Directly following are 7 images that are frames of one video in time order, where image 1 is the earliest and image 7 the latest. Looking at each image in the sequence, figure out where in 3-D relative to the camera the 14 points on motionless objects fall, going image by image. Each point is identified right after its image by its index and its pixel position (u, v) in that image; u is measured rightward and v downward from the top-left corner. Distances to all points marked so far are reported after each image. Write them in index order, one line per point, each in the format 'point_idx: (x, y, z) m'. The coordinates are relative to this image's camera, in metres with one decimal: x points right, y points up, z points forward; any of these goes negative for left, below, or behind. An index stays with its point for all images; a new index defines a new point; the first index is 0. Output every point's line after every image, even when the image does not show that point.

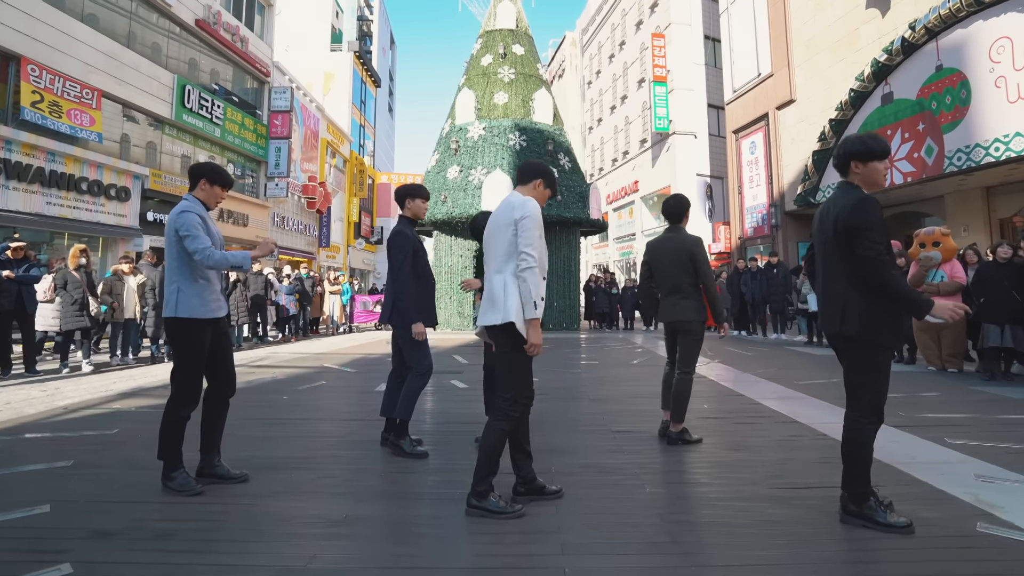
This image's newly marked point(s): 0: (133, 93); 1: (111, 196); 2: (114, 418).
0: (-11.2, +5.8, +16.7) m
1: (-11.2, +2.6, +15.8) m
2: (-3.5, -1.2, +5.0) m
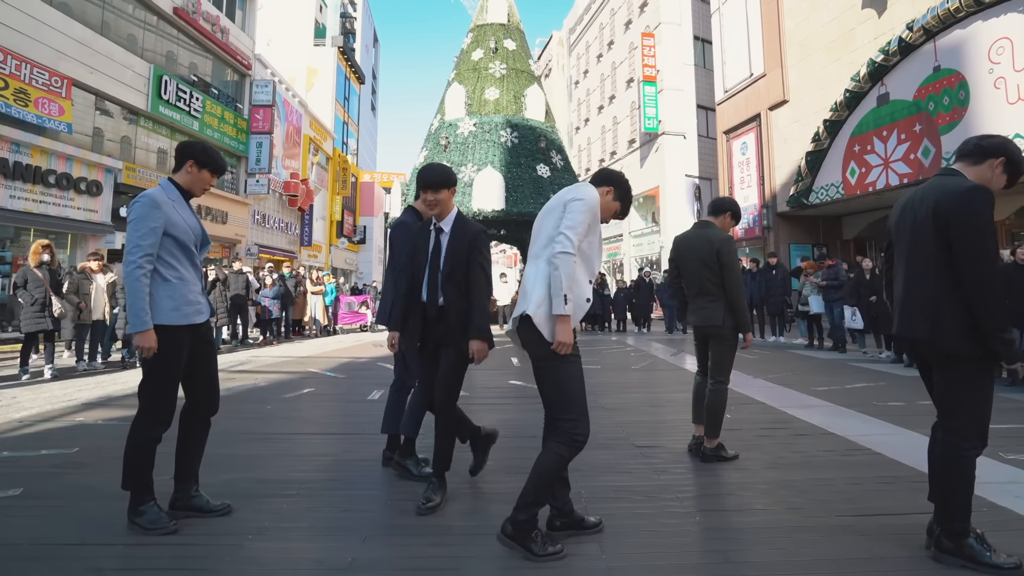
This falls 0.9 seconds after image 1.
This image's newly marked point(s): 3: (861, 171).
0: (-11.4, +5.8, +15.9) m
1: (-11.4, +2.6, +15.0) m
2: (-3.4, -1.1, +4.4) m
3: (+9.7, +3.2, +15.7) m
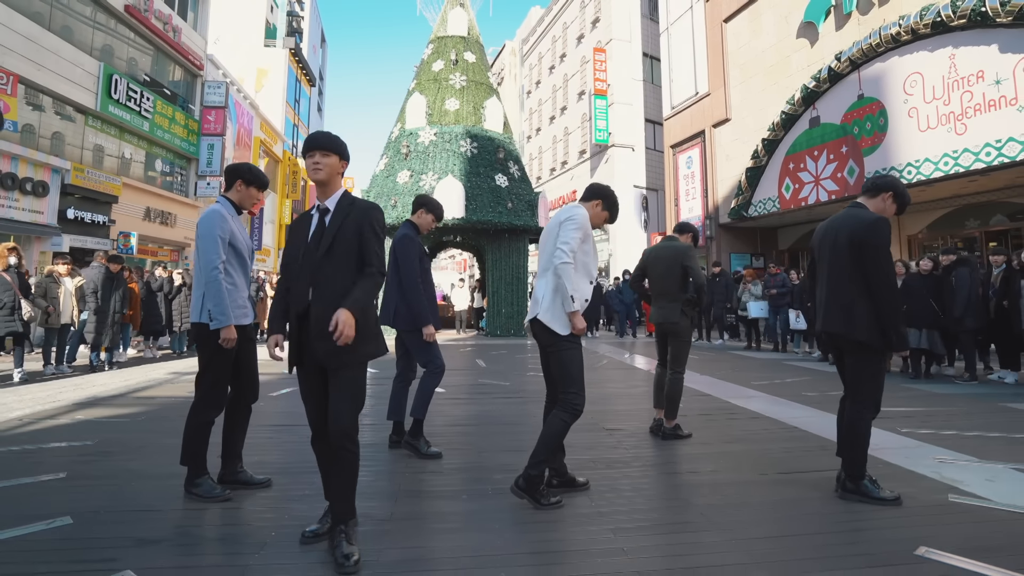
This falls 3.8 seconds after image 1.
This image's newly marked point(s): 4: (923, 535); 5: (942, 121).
0: (-12.5, +5.7, +15.4) m
1: (-12.5, +2.5, +14.5) m
2: (-3.5, -1.2, +4.7) m
3: (+8.5, +3.0, +17.1) m
4: (+1.9, -1.2, +2.7) m
5: (+9.8, +3.8, +12.9) m
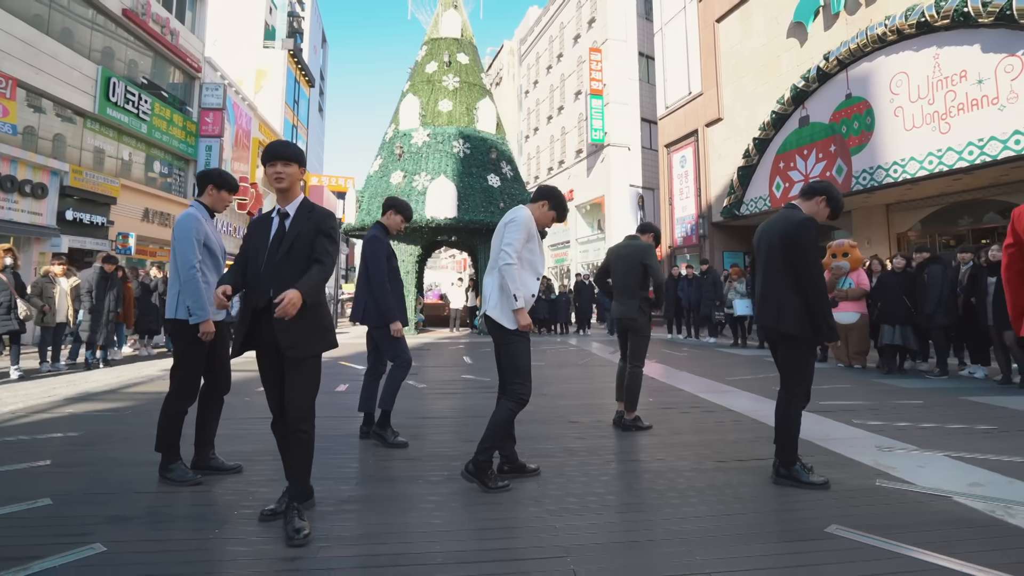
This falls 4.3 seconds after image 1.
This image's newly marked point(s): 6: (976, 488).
0: (-12.7, +5.7, +15.7) m
1: (-12.7, +2.5, +14.8) m
2: (-3.8, -1.2, +4.9) m
3: (+8.3, +3.1, +17.2) m
4: (+1.7, -1.2, +2.9) m
5: (+9.5, +3.9, +13.0) m
6: (+2.7, -1.2, +3.2) m
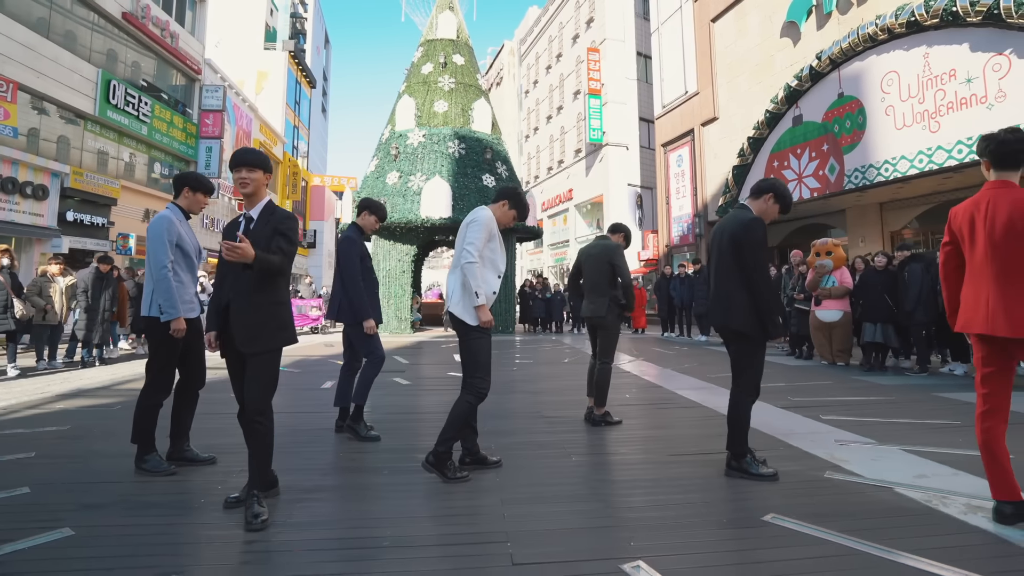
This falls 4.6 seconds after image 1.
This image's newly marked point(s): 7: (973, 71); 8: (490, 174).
0: (-12.9, +5.7, +15.9) m
1: (-12.9, +2.5, +15.0) m
2: (-4.0, -1.2, +5.1) m
3: (+8.1, +3.1, +17.3) m
4: (+1.4, -1.2, +3.0) m
5: (+9.3, +3.9, +13.1) m
6: (+2.4, -1.1, +3.3) m
7: (+9.7, +4.6, +12.0) m
8: (-0.7, +3.4, +17.0) m
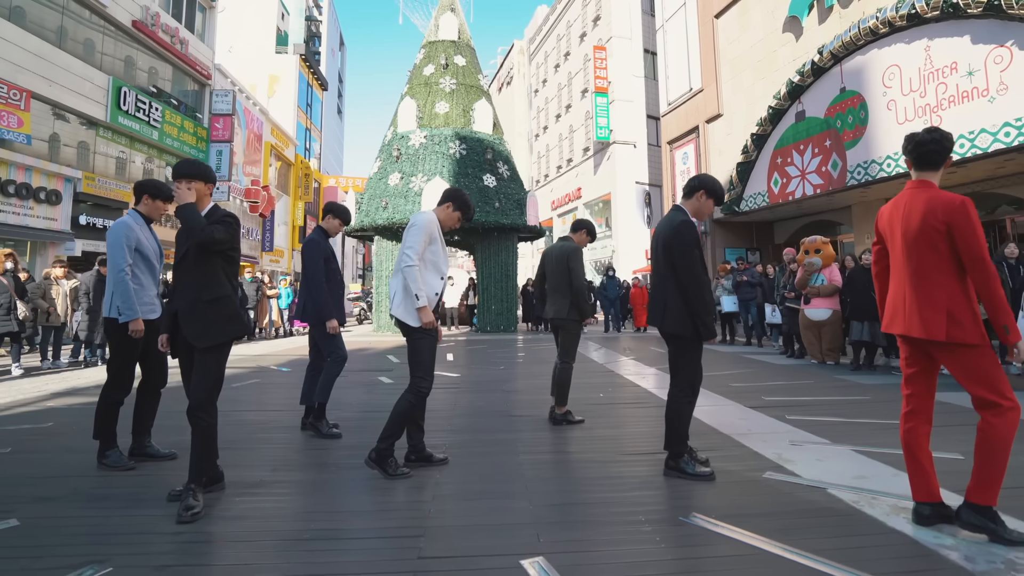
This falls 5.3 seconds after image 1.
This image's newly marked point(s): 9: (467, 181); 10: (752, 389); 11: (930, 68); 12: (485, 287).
0: (-12.9, +5.6, +16.4) m
1: (-12.9, +2.4, +15.5) m
2: (-4.3, -1.2, +5.3) m
3: (+8.2, +3.2, +17.2) m
4: (+1.1, -1.2, +3.1) m
5: (+9.2, +4.0, +12.9) m
6: (+2.1, -1.1, +3.4) m
7: (+9.6, +4.7, +11.8) m
8: (-0.6, +3.4, +17.1) m
9: (-1.3, +3.2, +16.8) m
10: (+2.9, -1.2, +6.8) m
11: (+9.3, +4.9, +12.7) m
12: (-0.8, 0.0, +17.2) m
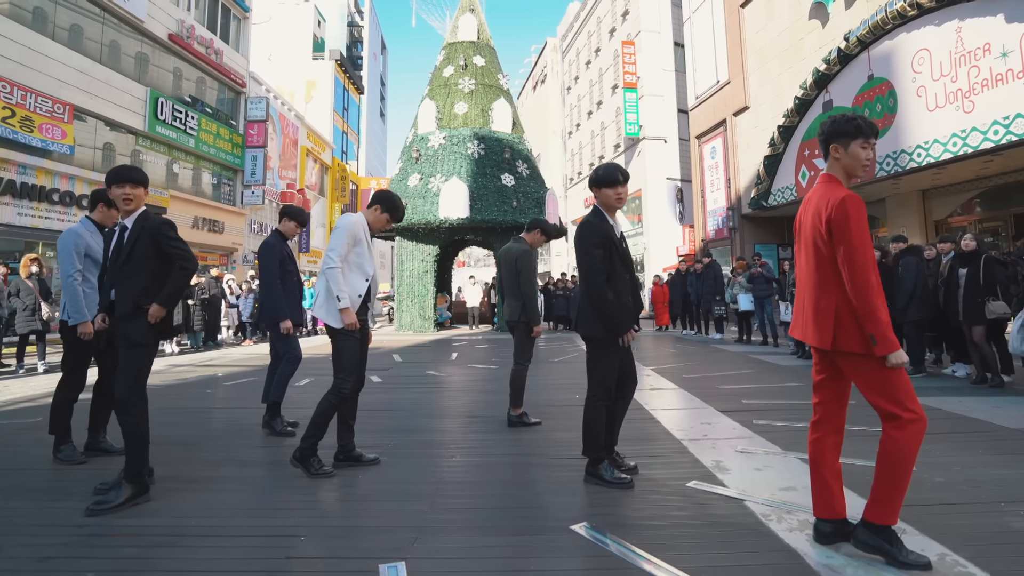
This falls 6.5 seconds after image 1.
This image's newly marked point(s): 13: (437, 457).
0: (-12.4, +5.6, +17.3) m
1: (-12.4, +2.4, +16.5) m
2: (-4.6, -1.2, +5.6) m
3: (+8.7, +3.3, +16.5) m
4: (+0.6, -1.2, +3.0) m
5: (+9.4, +4.0, +12.2) m
6: (+1.6, -1.1, +3.2) m
7: (+9.7, +4.7, +11.0) m
8: (-0.1, +3.5, +17.1) m
9: (-0.8, +3.2, +16.9) m
10: (+2.6, -1.2, +6.5) m
11: (+9.5, +5.0, +11.9) m
12: (-0.2, 0.0, +17.3) m
13: (-0.5, -1.2, +4.1) m
